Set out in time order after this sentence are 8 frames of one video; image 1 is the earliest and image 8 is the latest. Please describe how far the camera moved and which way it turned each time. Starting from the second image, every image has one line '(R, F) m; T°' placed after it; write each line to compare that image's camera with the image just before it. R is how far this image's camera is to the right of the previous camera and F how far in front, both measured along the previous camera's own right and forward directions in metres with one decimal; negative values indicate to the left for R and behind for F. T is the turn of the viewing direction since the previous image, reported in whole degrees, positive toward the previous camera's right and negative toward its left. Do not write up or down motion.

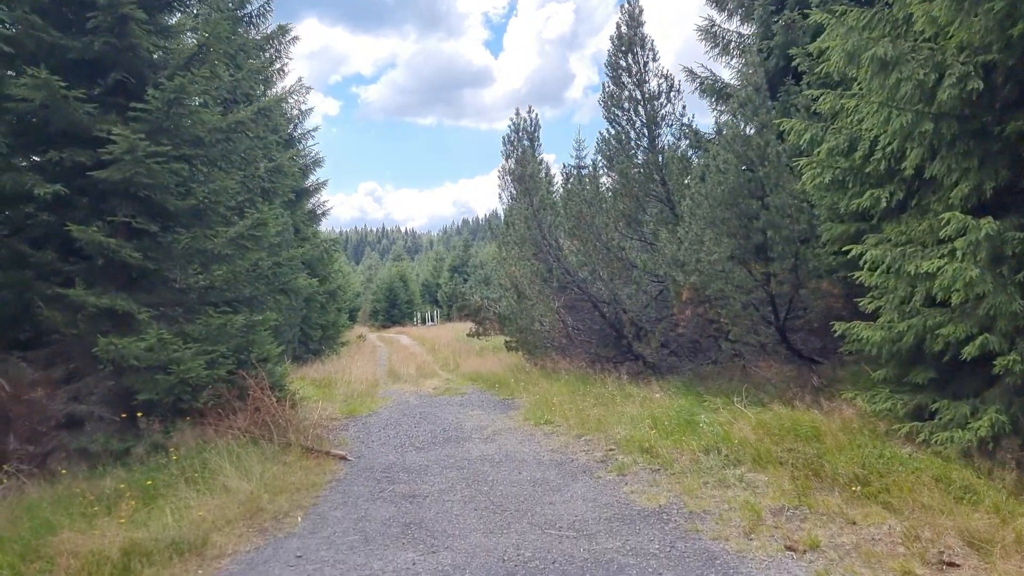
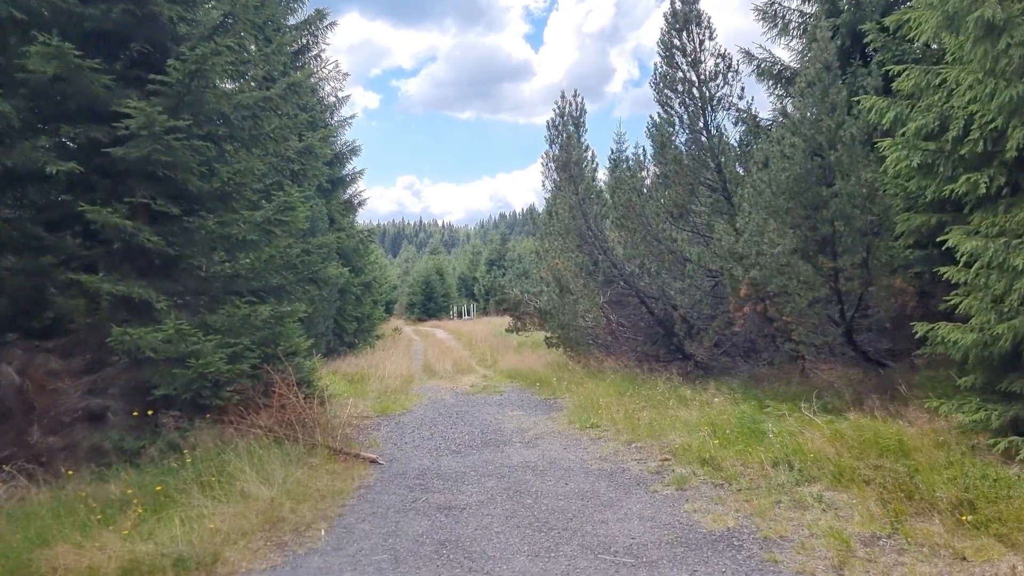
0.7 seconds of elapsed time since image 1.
(-0.1, +0.7) m; -2°
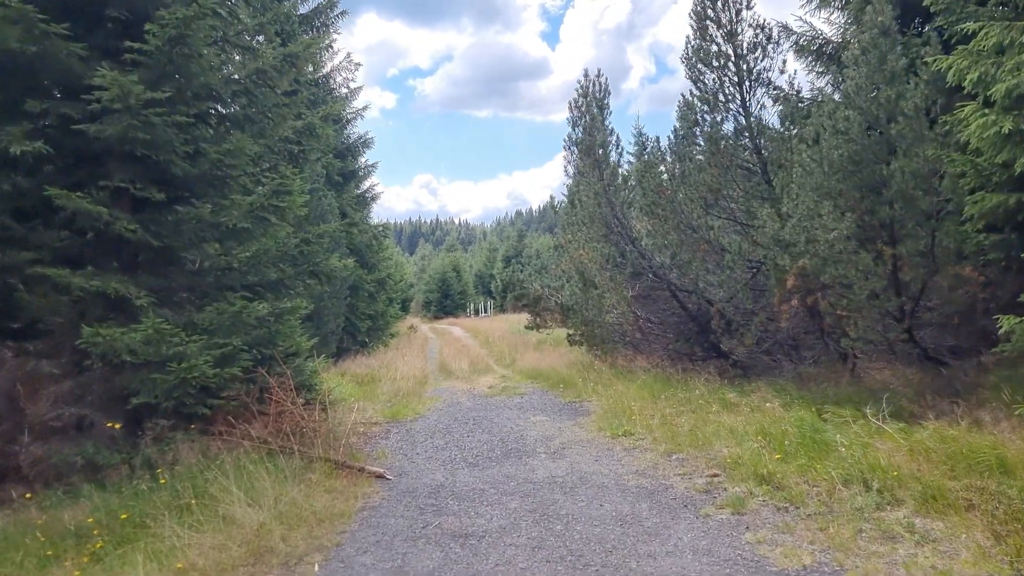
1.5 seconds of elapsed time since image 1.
(-0.1, +0.9) m; -1°
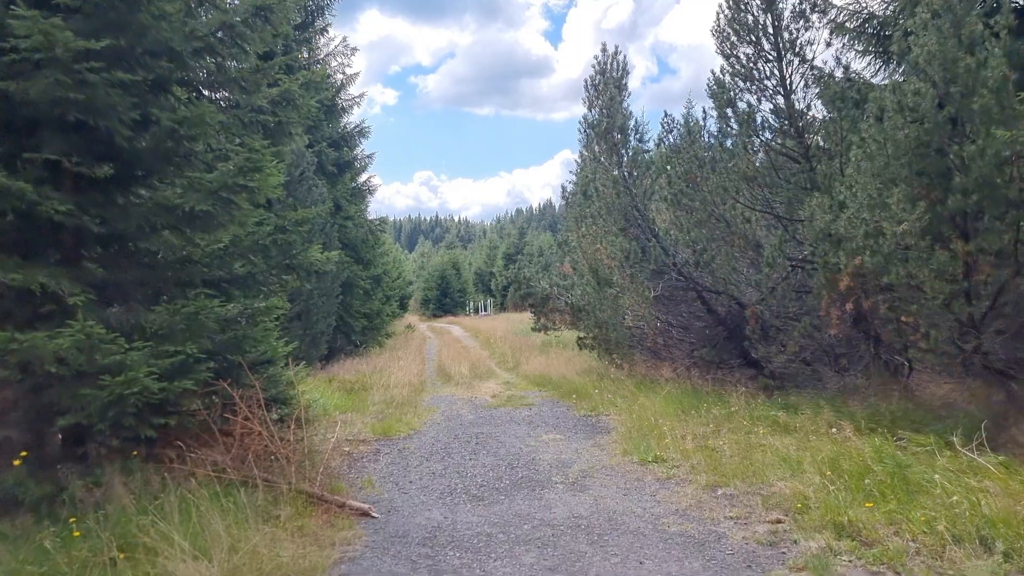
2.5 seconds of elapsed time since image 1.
(-0.1, +1.2) m; 0°
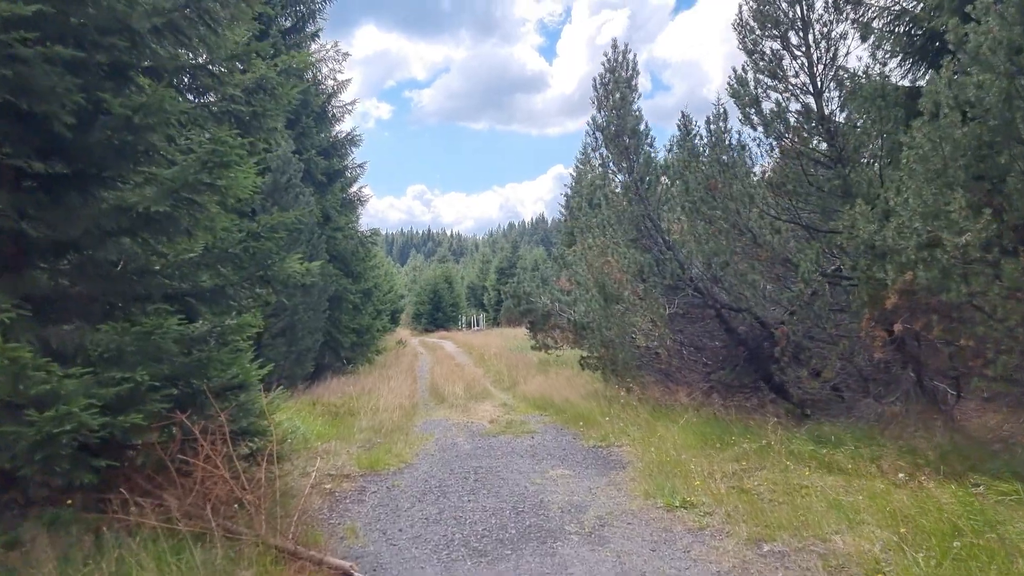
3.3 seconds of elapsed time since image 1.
(-0.1, +0.9) m; +1°
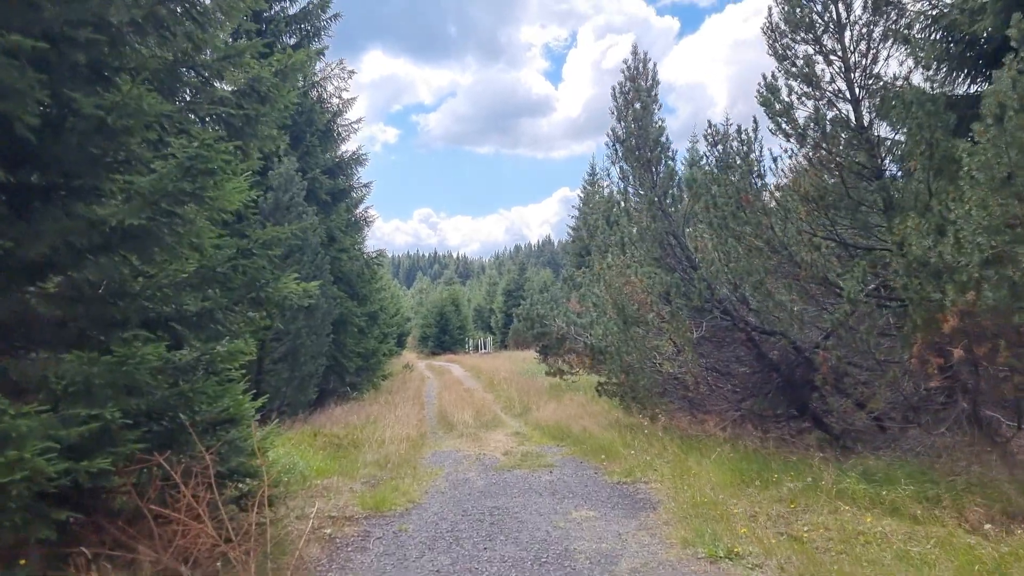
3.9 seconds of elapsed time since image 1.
(-0.1, +0.6) m; 0°
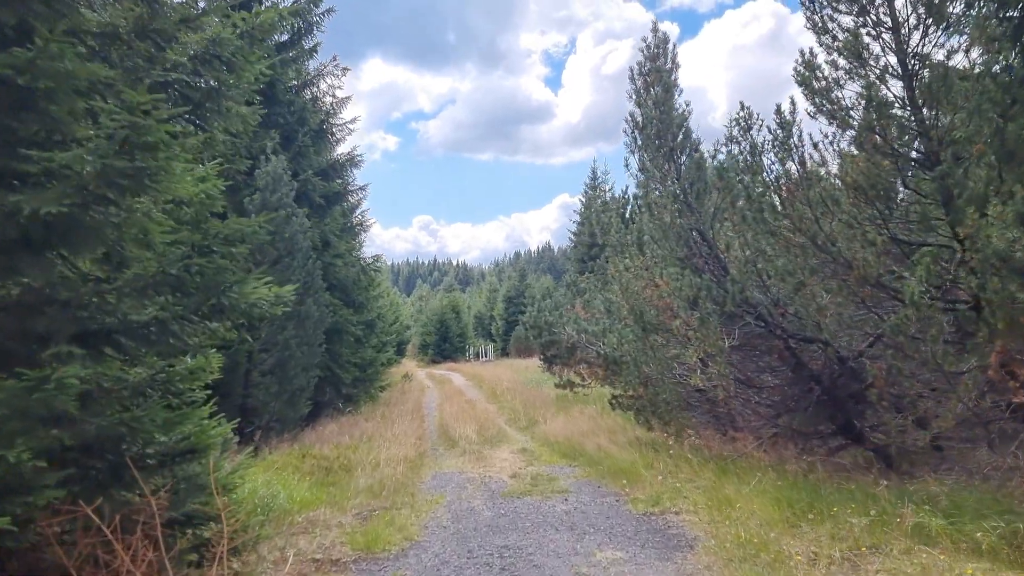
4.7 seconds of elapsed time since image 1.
(-0.1, +0.9) m; 0°
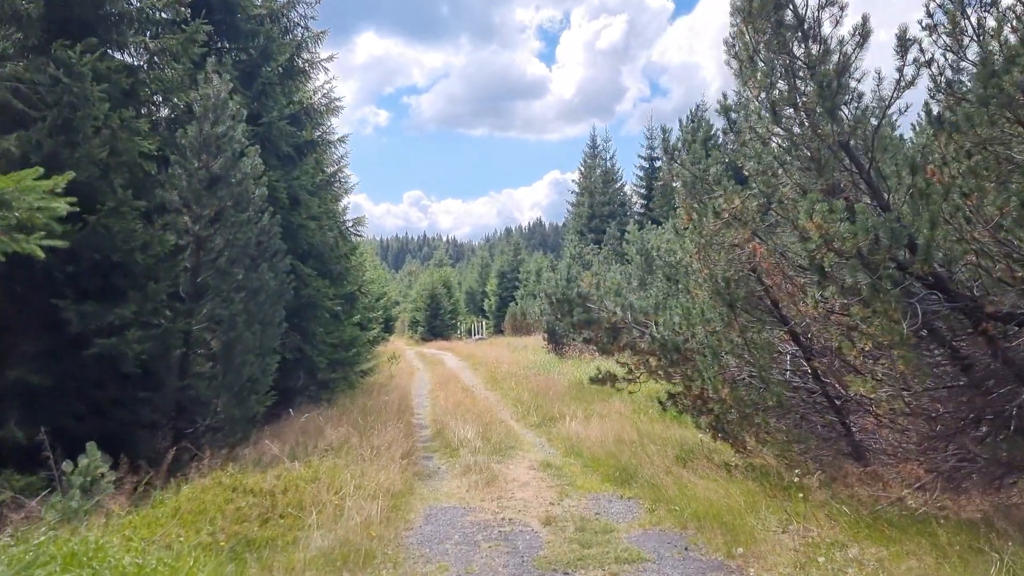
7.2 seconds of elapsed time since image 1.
(-0.3, +2.8) m; +1°
